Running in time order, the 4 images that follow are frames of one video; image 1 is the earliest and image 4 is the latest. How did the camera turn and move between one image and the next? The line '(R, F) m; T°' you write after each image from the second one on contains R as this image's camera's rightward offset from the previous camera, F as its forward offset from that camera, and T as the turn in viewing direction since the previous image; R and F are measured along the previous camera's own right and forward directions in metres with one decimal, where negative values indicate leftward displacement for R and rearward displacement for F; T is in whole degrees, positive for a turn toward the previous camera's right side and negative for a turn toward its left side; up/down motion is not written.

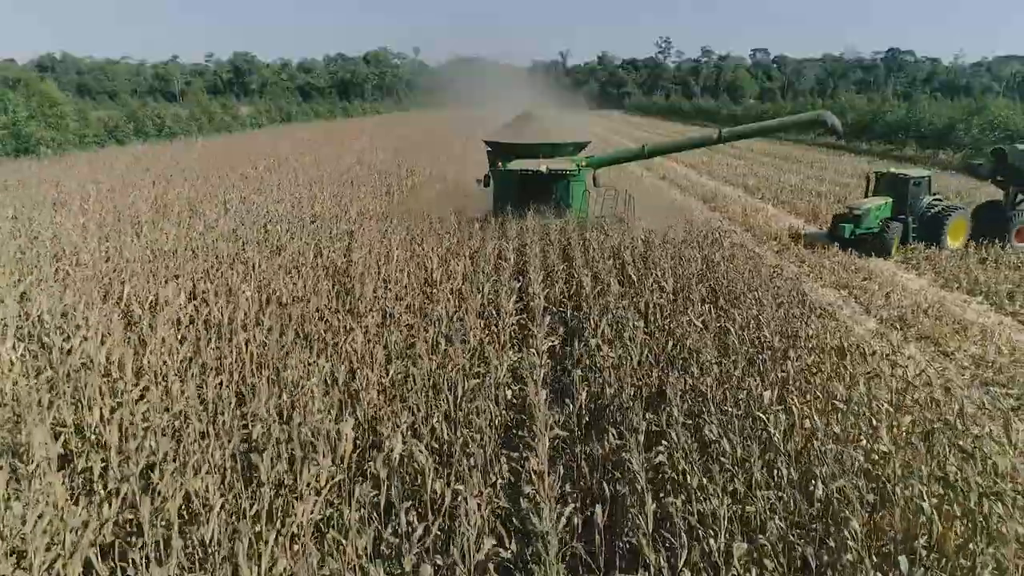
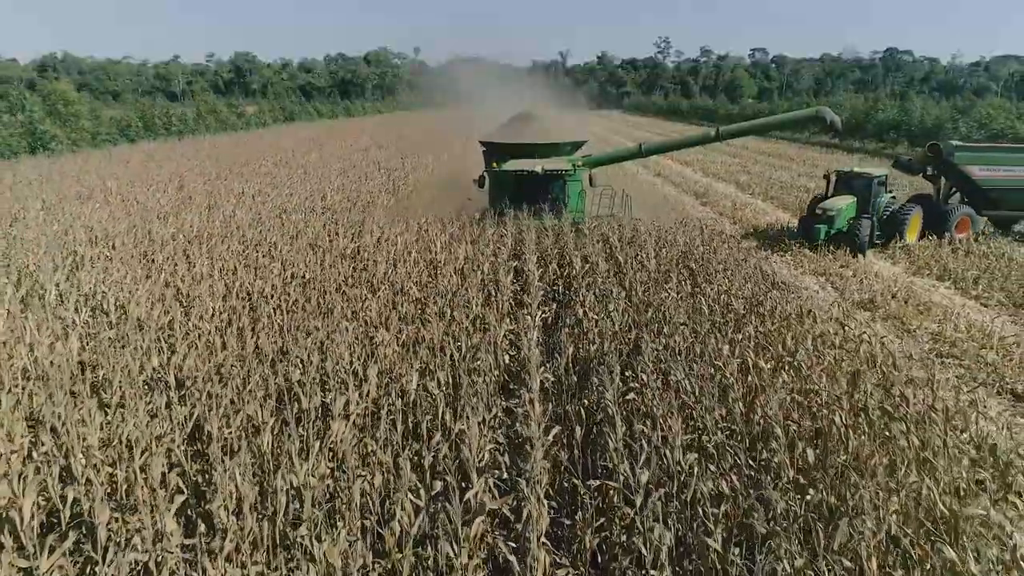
(0.0, -0.3) m; 0°
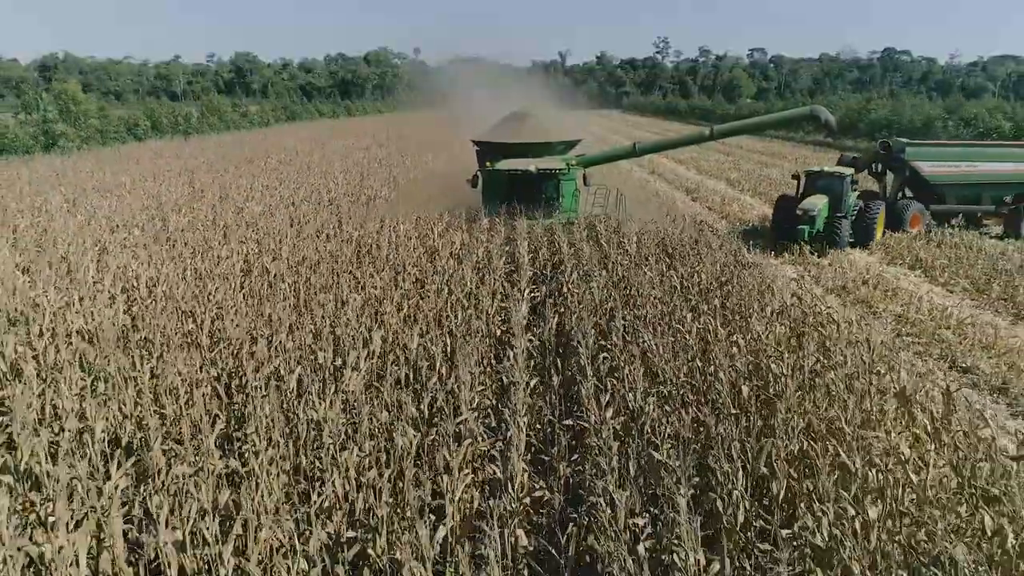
(0.0, -0.3) m; 0°
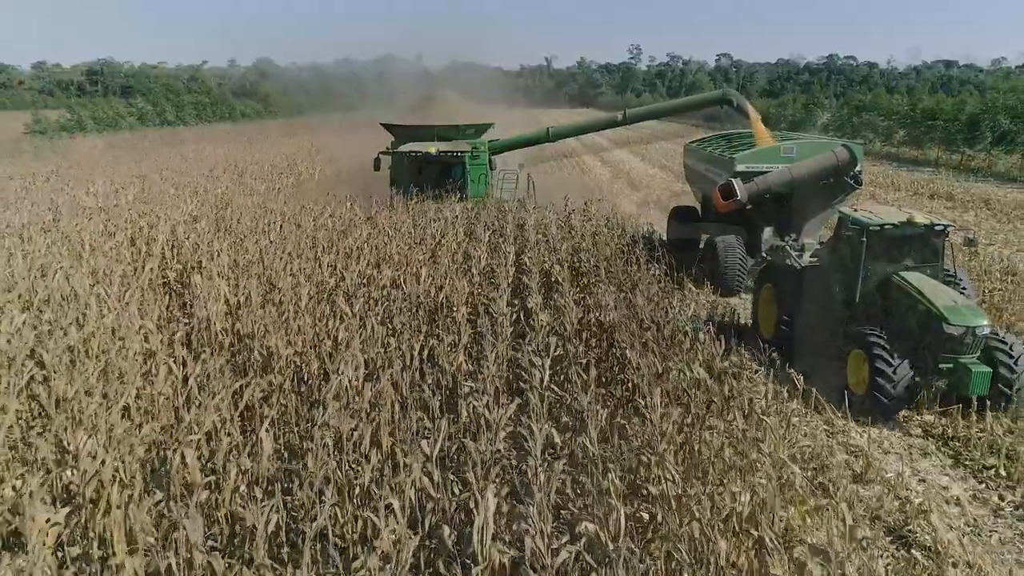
(+1.6, -8.1) m; 0°
